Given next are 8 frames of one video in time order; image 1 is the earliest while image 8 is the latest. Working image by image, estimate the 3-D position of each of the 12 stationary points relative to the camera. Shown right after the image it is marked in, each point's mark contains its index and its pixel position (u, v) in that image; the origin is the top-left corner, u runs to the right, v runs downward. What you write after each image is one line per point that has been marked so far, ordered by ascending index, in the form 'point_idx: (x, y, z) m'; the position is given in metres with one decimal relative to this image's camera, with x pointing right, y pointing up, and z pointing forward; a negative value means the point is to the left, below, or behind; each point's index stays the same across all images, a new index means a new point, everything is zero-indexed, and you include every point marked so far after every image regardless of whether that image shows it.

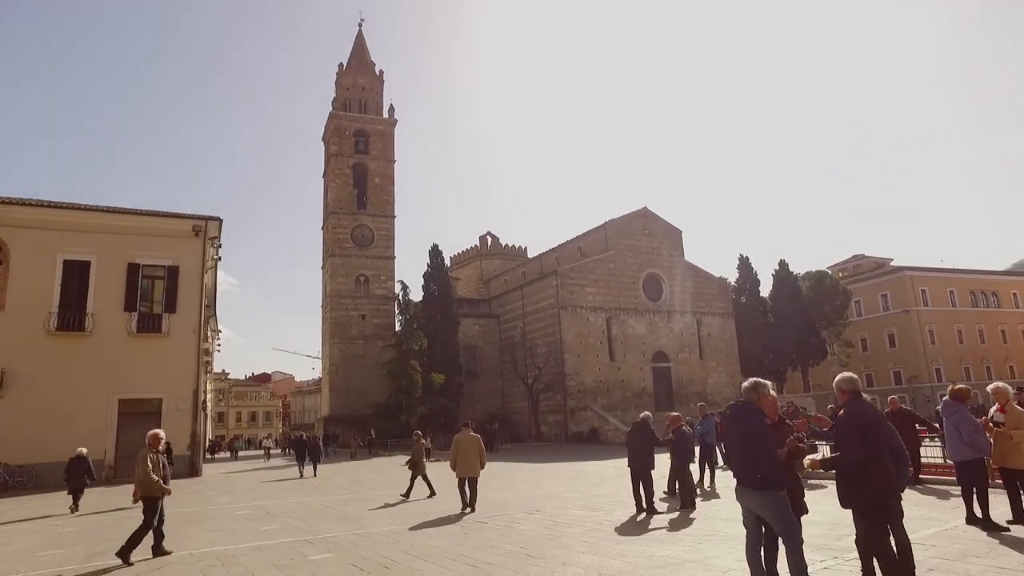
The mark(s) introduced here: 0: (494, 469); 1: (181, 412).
0: (-0.7, -5.7, +19.1) m
1: (-9.6, -3.6, +17.9) m
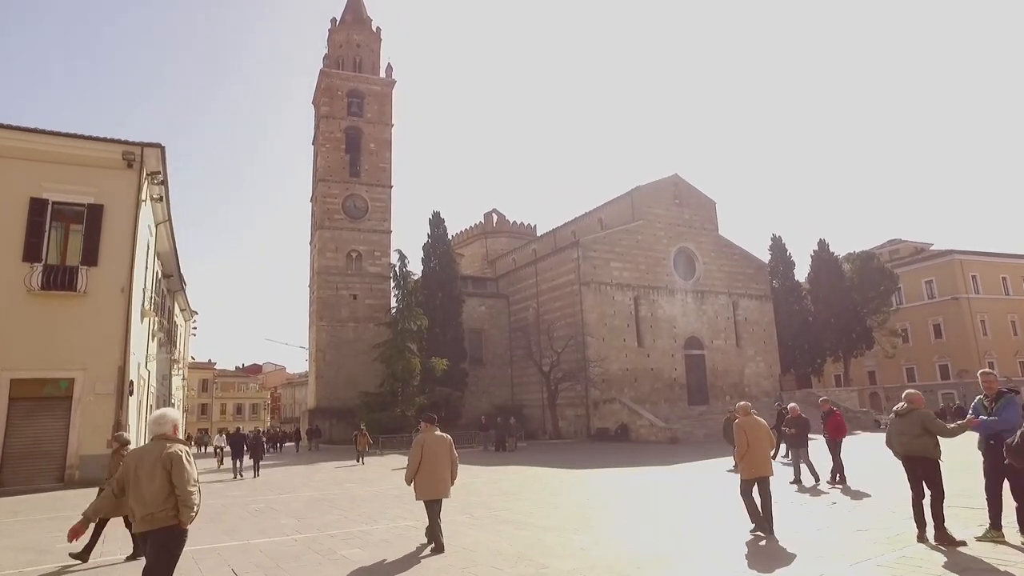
0: (0.0, -4.5, +14.6) m
1: (-8.9, -2.4, +13.4) m
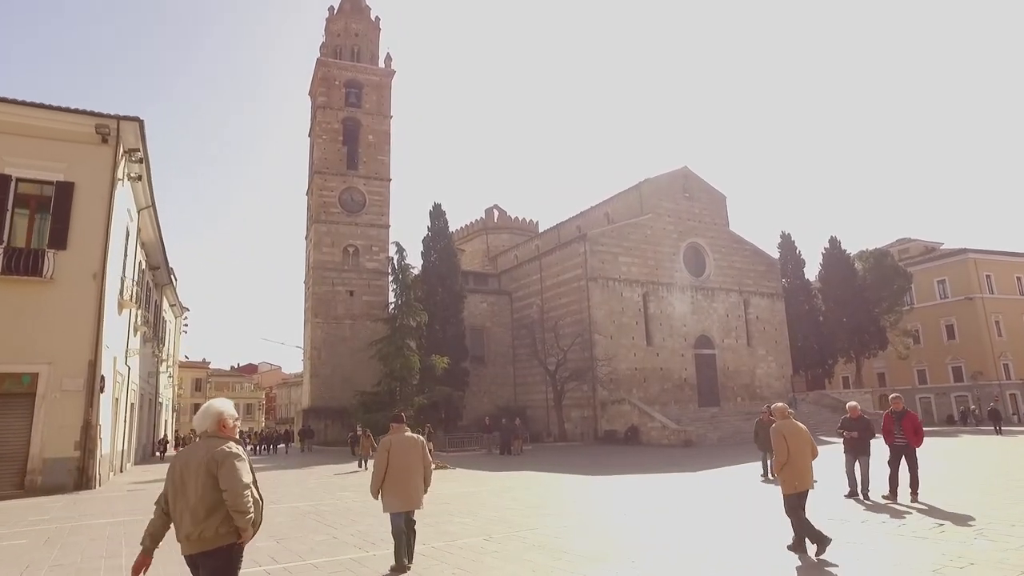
0: (+0.2, -4.3, +13.3) m
1: (-8.7, -2.1, +12.1) m
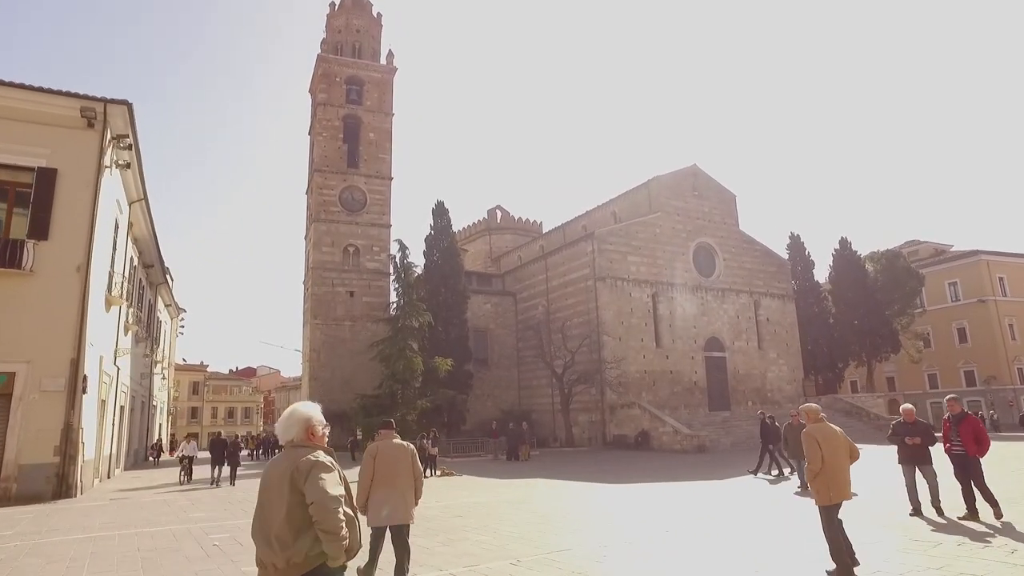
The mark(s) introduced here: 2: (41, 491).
0: (+0.4, -4.2, +12.5) m
1: (-8.5, -2.0, +11.3) m
2: (-8.4, -3.6, +11.0) m
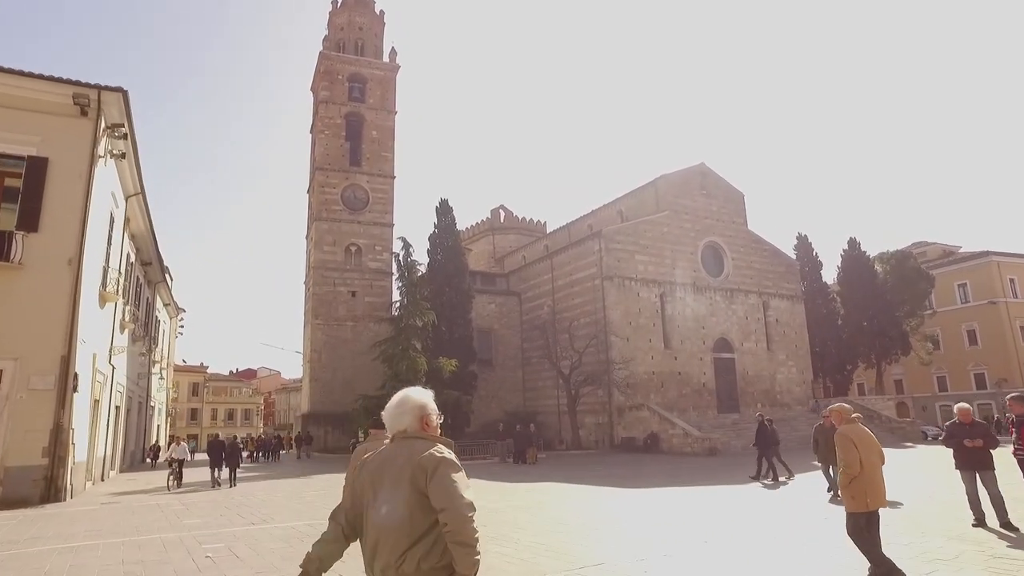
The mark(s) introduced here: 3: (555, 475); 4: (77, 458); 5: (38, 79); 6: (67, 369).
0: (+0.6, -4.1, +11.9) m
1: (-8.2, -1.8, +10.7) m
2: (-8.2, -3.5, +10.5) m
3: (+1.3, -5.4, +18.0) m
4: (-8.3, -3.2, +11.8) m
5: (-8.8, +3.9, +11.5) m
6: (-7.9, -1.5, +11.0) m
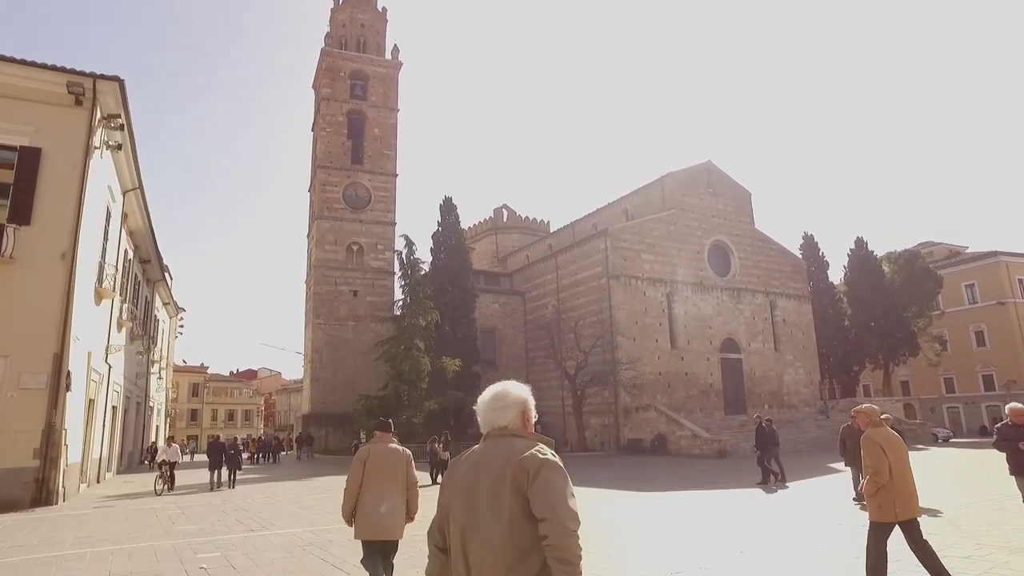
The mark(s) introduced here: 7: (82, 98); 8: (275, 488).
0: (+0.8, -4.0, +11.5) m
1: (-8.1, -1.8, +10.3) m
2: (-8.0, -3.4, +10.0) m
3: (+1.4, -5.4, +17.5) m
4: (-8.1, -3.1, +11.4) m
5: (-8.6, +4.0, +11.1) m
6: (-7.7, -1.4, +10.6) m
7: (-8.1, +3.6, +11.6) m
8: (-5.4, -4.6, +14.2) m
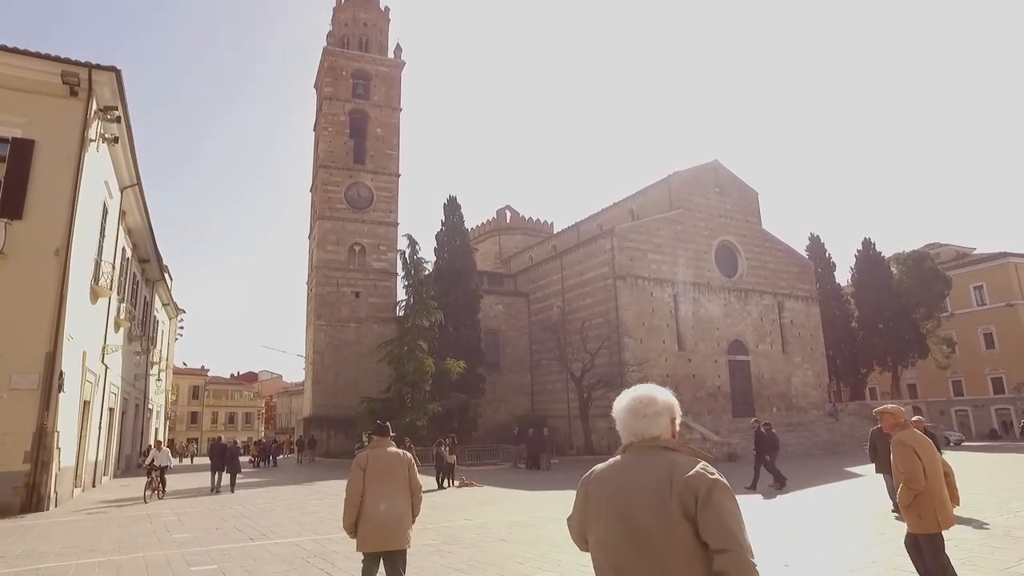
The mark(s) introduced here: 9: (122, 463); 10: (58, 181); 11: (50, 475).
0: (+1.0, -4.0, +11.1) m
1: (-7.9, -1.7, +9.9) m
2: (-7.8, -3.4, +9.6) m
3: (+1.6, -5.3, +17.1) m
4: (-8.0, -3.1, +11.0) m
5: (-8.5, +4.0, +10.7) m
6: (-7.6, -1.3, +10.2) m
7: (-7.9, +3.6, +11.2) m
8: (-5.2, -4.5, +13.8) m
9: (-12.5, -5.6, +19.9) m
10: (-8.0, +1.9, +10.8) m
11: (-7.6, -3.1, +10.2) m
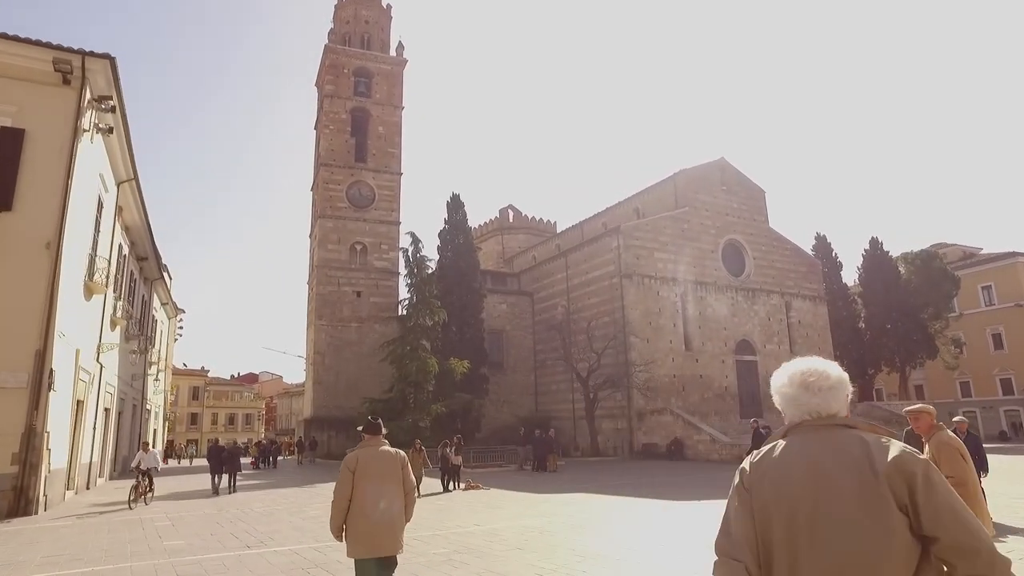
0: (+1.1, -3.9, +10.7) m
1: (-7.8, -1.6, +9.5) m
2: (-7.7, -3.3, +9.2) m
3: (+1.8, -5.3, +16.7) m
4: (-7.8, -3.0, +10.5) m
5: (-8.3, +4.1, +10.4) m
6: (-7.4, -1.2, +9.8) m
7: (-7.8, +3.7, +10.8) m
8: (-5.1, -4.5, +13.3) m
9: (-12.4, -5.6, +19.5) m
10: (-7.8, +2.0, +10.4) m
11: (-7.4, -3.0, +9.7) m
